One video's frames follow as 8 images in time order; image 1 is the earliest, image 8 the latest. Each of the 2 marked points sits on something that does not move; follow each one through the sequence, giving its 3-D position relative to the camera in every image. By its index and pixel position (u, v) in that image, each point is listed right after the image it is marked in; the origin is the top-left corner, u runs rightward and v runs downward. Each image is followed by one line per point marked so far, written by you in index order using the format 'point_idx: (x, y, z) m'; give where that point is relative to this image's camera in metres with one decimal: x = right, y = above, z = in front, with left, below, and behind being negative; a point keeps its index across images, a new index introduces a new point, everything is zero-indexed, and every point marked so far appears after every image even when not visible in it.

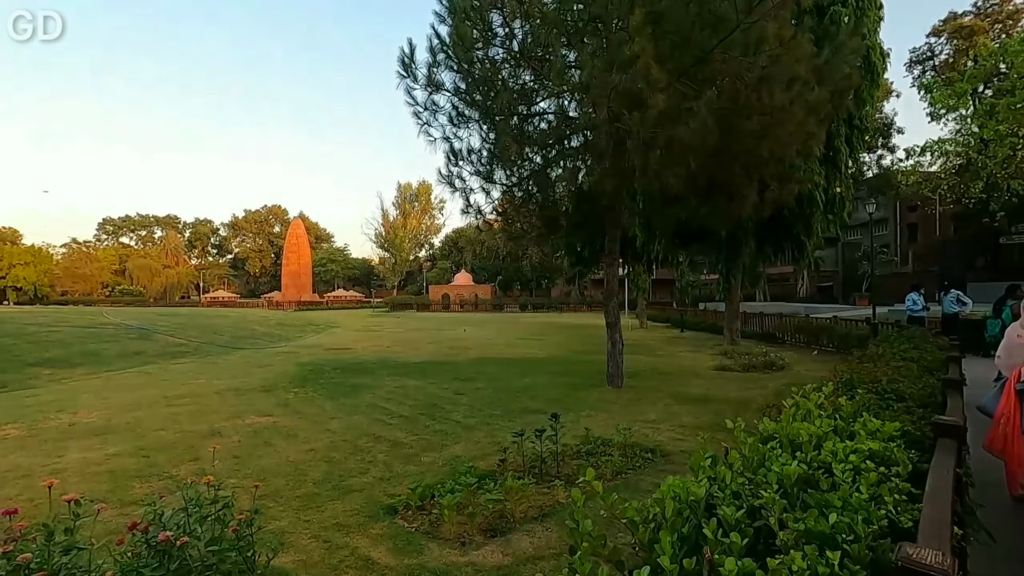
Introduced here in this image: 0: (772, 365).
0: (+5.0, -1.5, +12.3) m
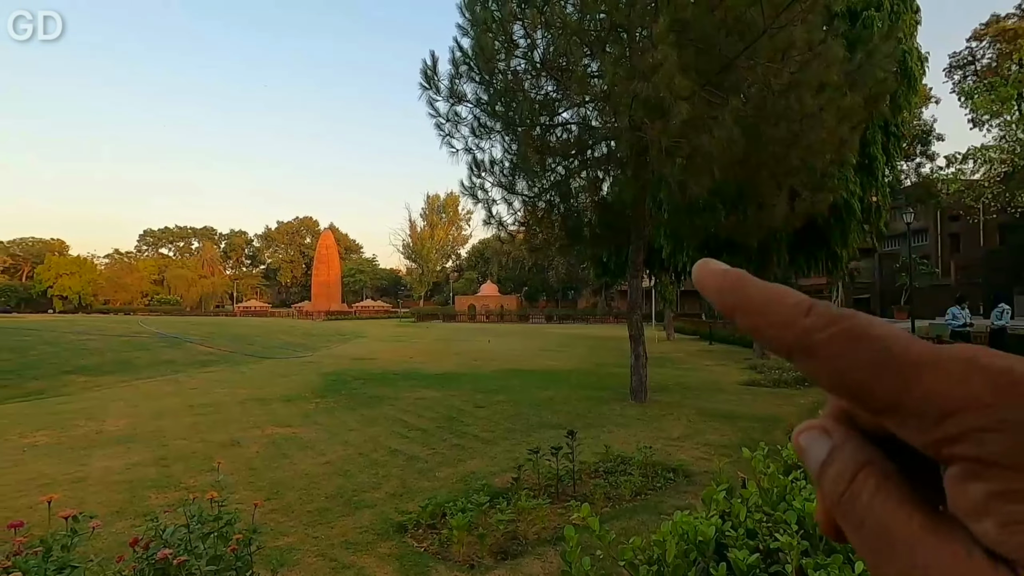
0: (+5.4, -1.7, +12.0) m
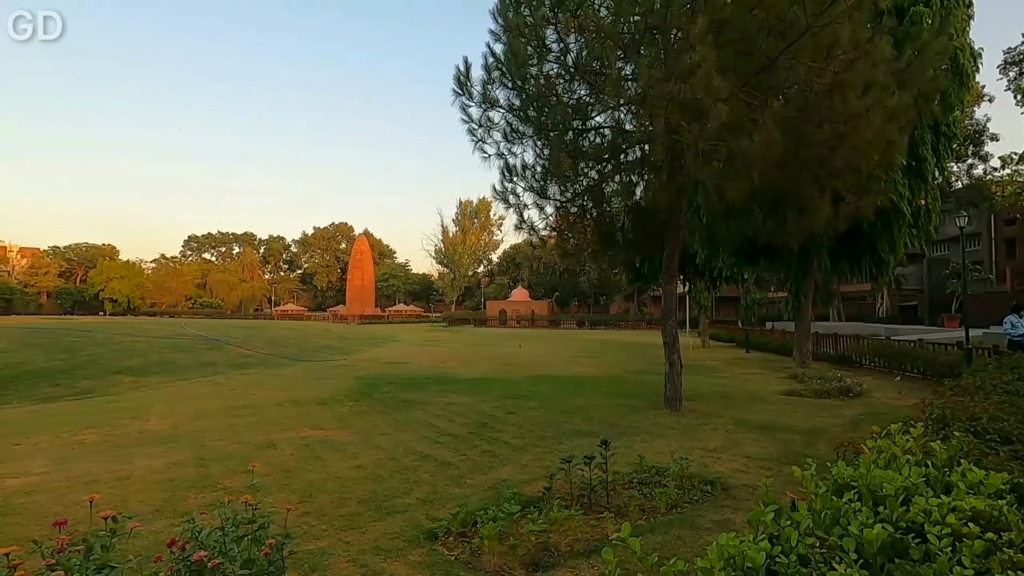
0: (+6.0, -1.9, +11.6) m
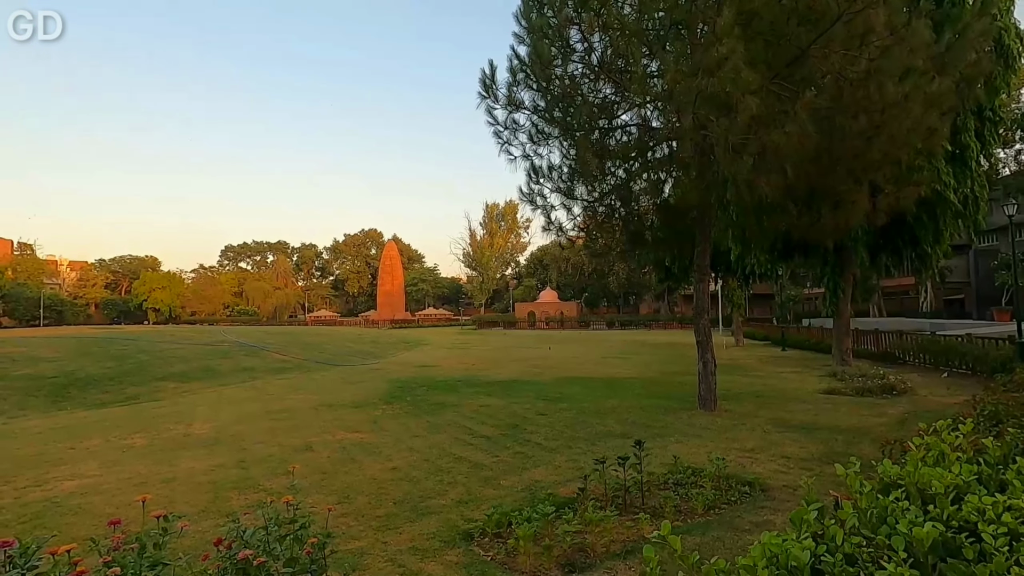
0: (+6.6, -1.8, +11.3) m
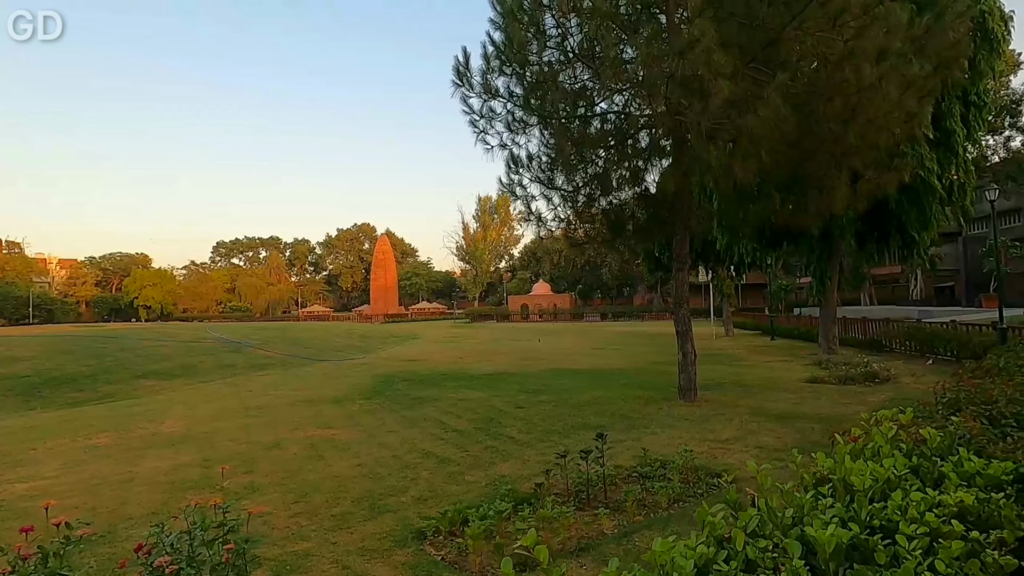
0: (+6.2, -1.6, +11.2) m
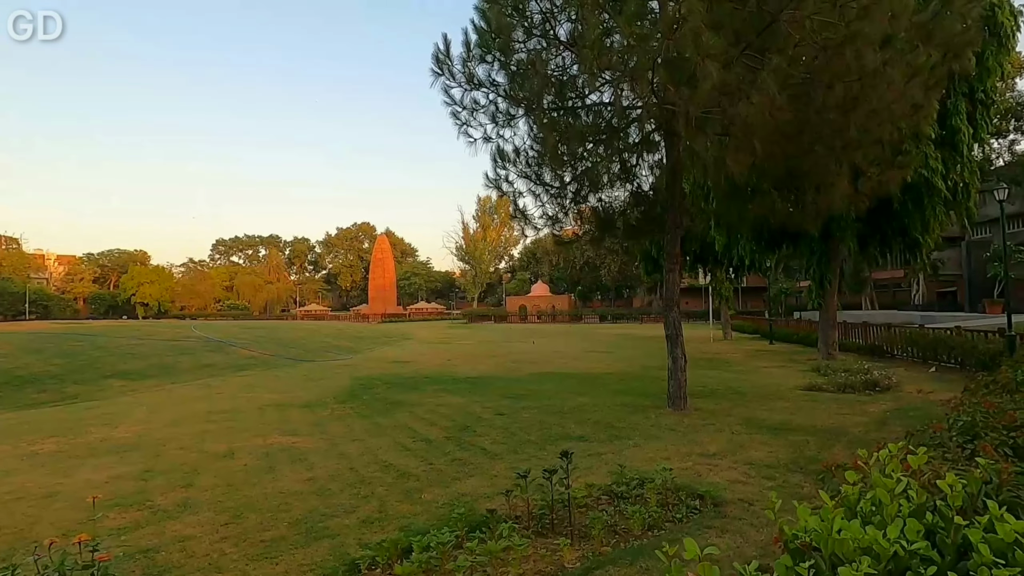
0: (+5.9, -1.6, +10.7) m
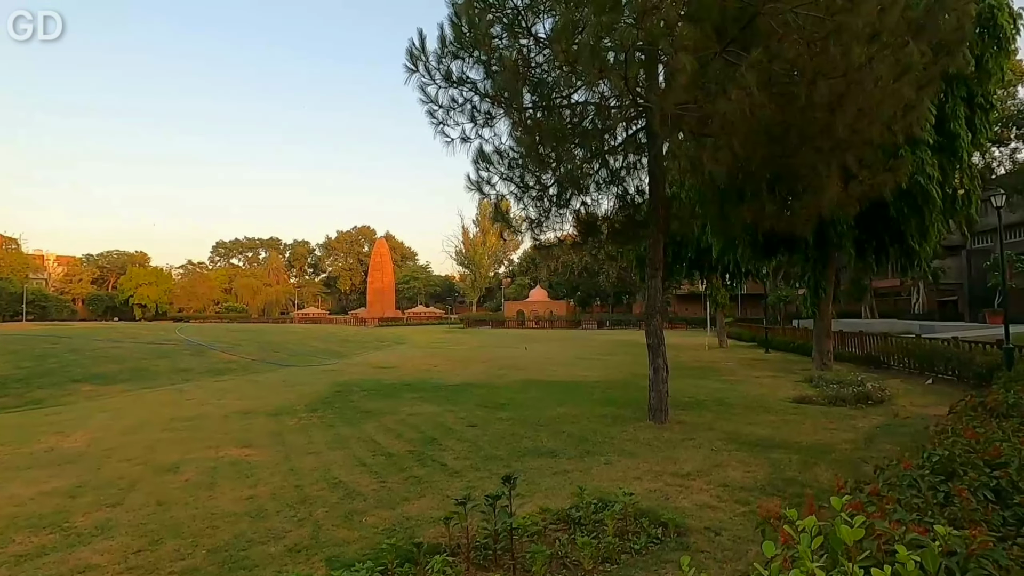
0: (+5.6, -1.8, +10.3) m
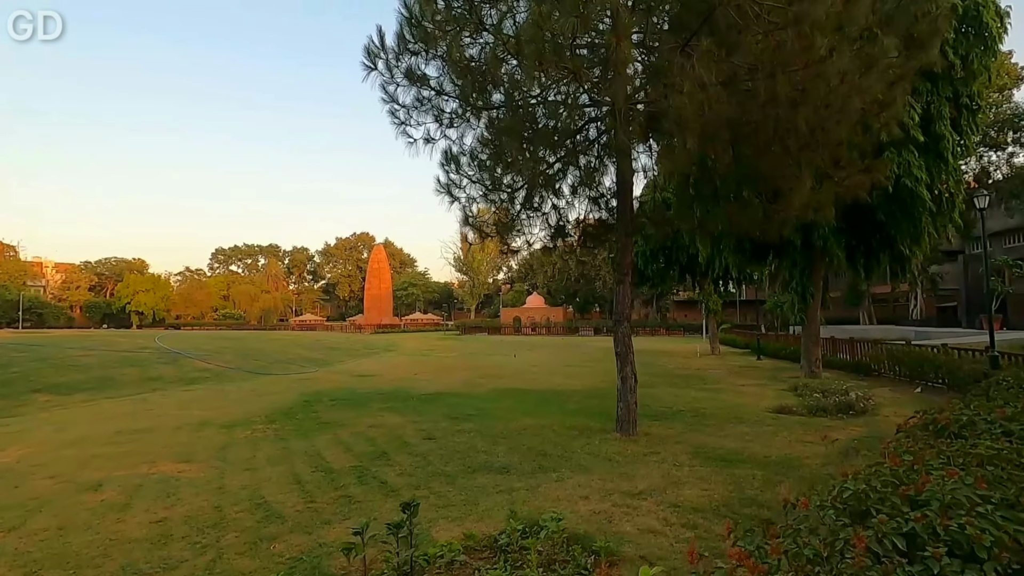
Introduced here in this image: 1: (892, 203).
0: (+5.1, -1.8, +9.9) m
1: (+7.2, +1.6, +12.4) m
